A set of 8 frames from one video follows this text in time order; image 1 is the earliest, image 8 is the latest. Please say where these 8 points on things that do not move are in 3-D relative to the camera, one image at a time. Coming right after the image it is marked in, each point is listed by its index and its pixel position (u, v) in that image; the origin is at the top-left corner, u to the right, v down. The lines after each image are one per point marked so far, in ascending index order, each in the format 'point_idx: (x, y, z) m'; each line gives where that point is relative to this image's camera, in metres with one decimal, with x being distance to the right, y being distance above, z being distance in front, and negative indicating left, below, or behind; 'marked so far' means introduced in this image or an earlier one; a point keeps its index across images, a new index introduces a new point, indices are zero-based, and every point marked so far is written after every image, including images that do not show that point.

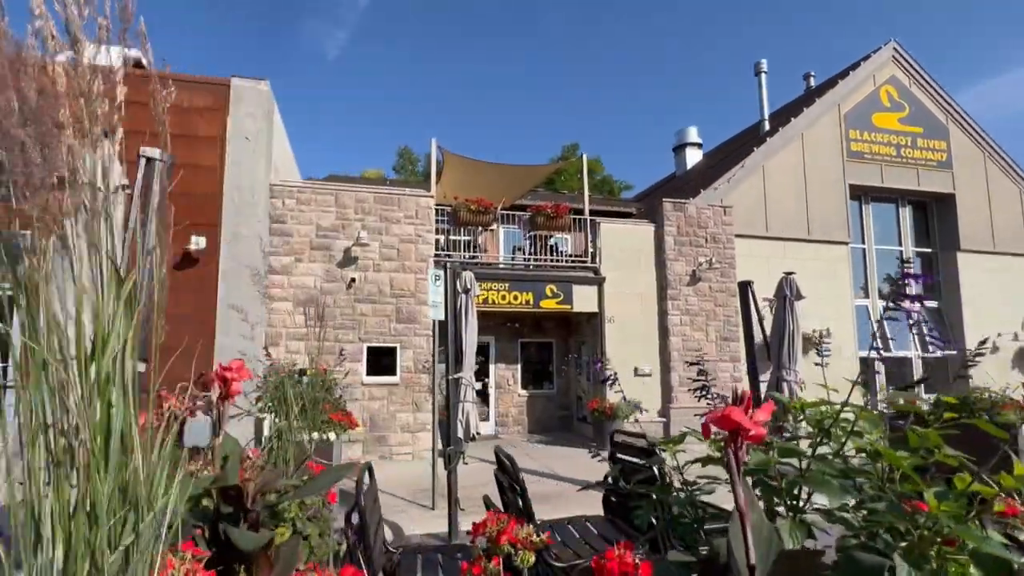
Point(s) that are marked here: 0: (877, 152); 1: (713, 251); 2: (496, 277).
0: (+9.9, +3.7, +13.4) m
1: (+4.9, +0.9, +12.0) m
2: (-0.4, +0.3, +11.0) m
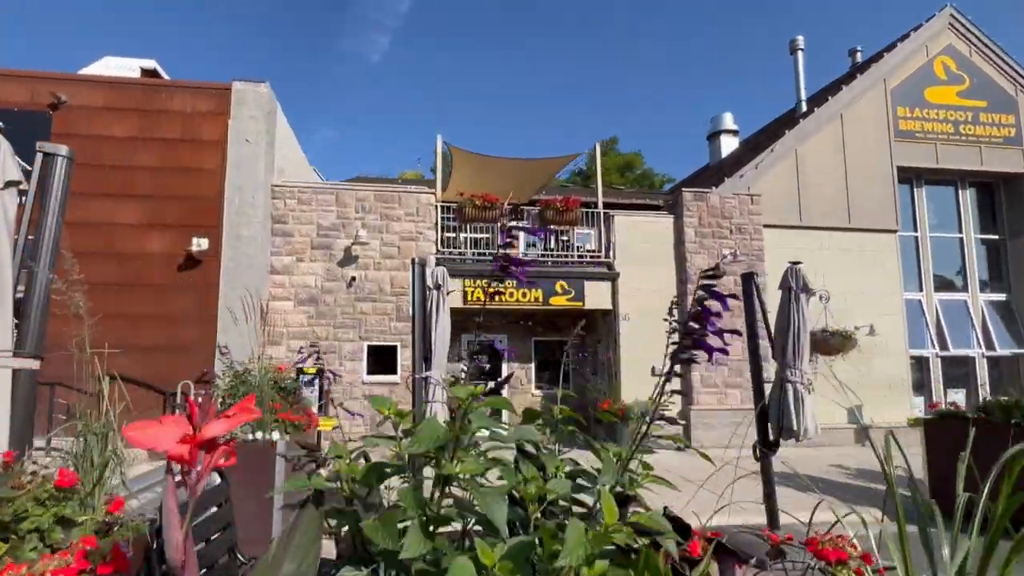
0: (+10.2, +3.9, +12.1) m
1: (+5.1, +1.0, +11.2) m
2: (-0.2, +0.3, +10.7) m
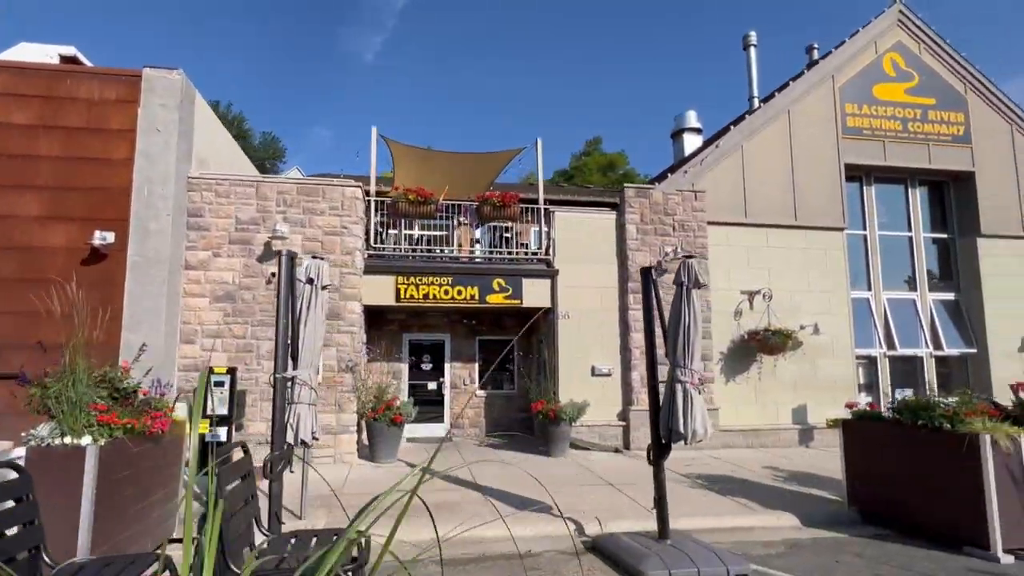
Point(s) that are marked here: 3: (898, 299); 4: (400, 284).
0: (+8.8, +3.9, +12.0) m
1: (+3.8, +1.1, +11.0) m
2: (-1.6, +0.4, +10.4) m
3: (+9.5, -0.2, +12.2) m
4: (-2.4, +0.1, +10.3) m
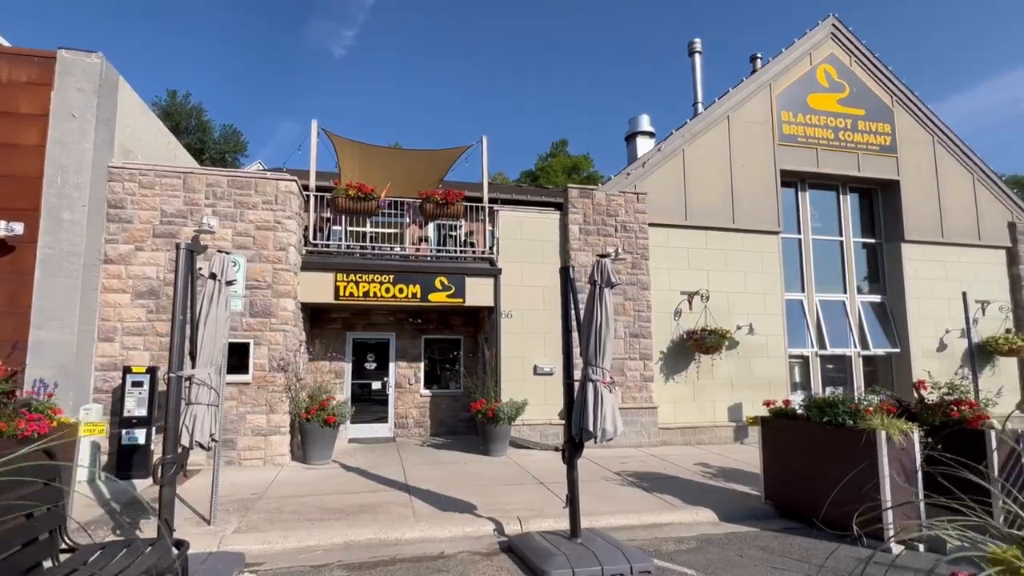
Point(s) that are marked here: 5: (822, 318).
0: (+7.5, +3.8, +12.5) m
1: (+2.5, +1.1, +11.1) m
2: (-2.8, +0.4, +10.2) m
3: (+8.2, -0.3, +12.7) m
4: (-3.6, +0.1, +10.1) m
5: (+7.9, -0.7, +12.5) m
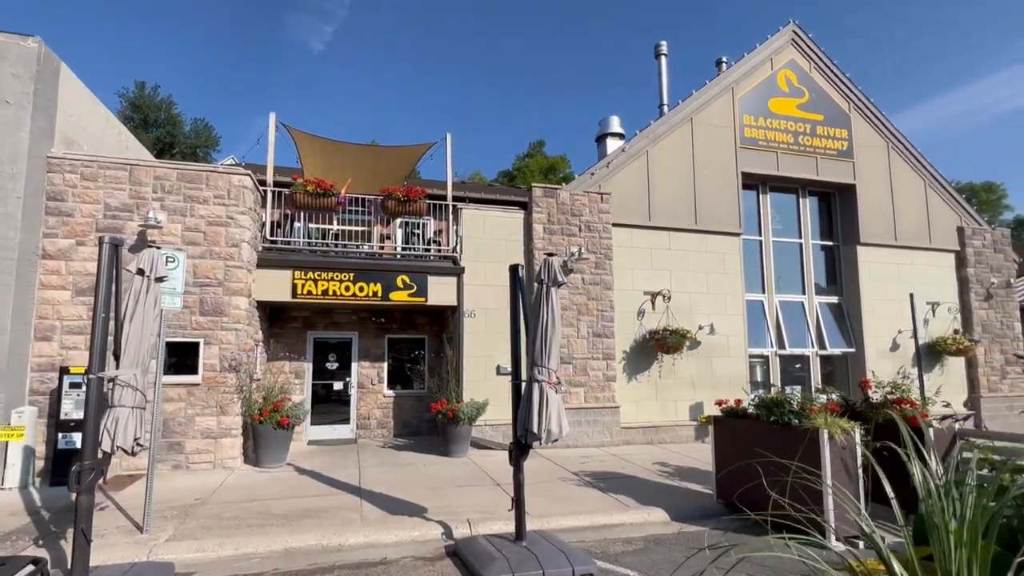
0: (+6.7, +3.8, +12.7) m
1: (+1.7, +1.1, +11.2) m
2: (-3.6, +0.5, +10.0) m
3: (+7.3, -0.3, +13.0) m
4: (-4.3, +0.2, +9.9) m
5: (+7.0, -0.8, +12.8) m
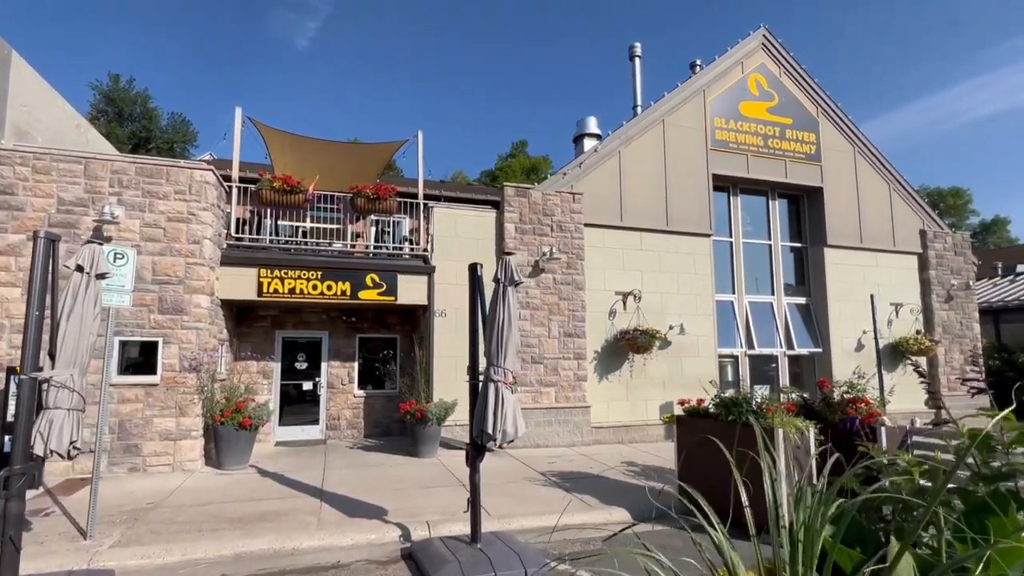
0: (+6.0, +3.8, +12.9) m
1: (+1.1, +1.1, +11.2) m
2: (-4.1, +0.5, +9.9) m
3: (+6.6, -0.3, +13.2) m
4: (-4.9, +0.2, +9.7) m
5: (+6.3, -0.8, +13.0) m
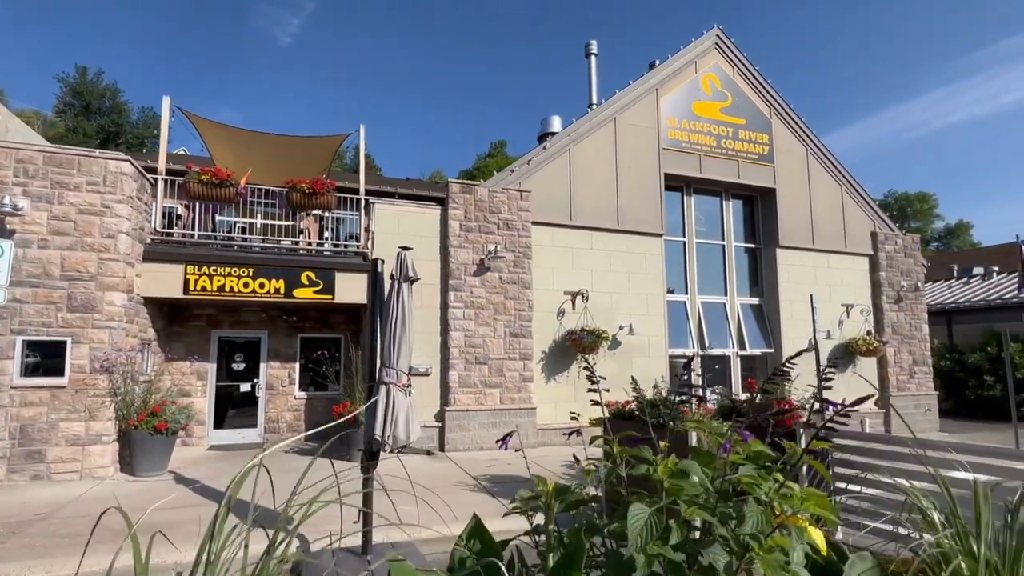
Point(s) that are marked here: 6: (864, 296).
0: (+4.7, +3.8, +12.8) m
1: (-0.1, +1.1, +10.9) m
2: (-5.3, +0.5, +9.4) m
3: (+5.3, -0.4, +13.1) m
4: (-6.1, +0.3, +9.2) m
5: (+5.0, -0.8, +12.9) m
6: (+10.0, -0.2, +14.0) m
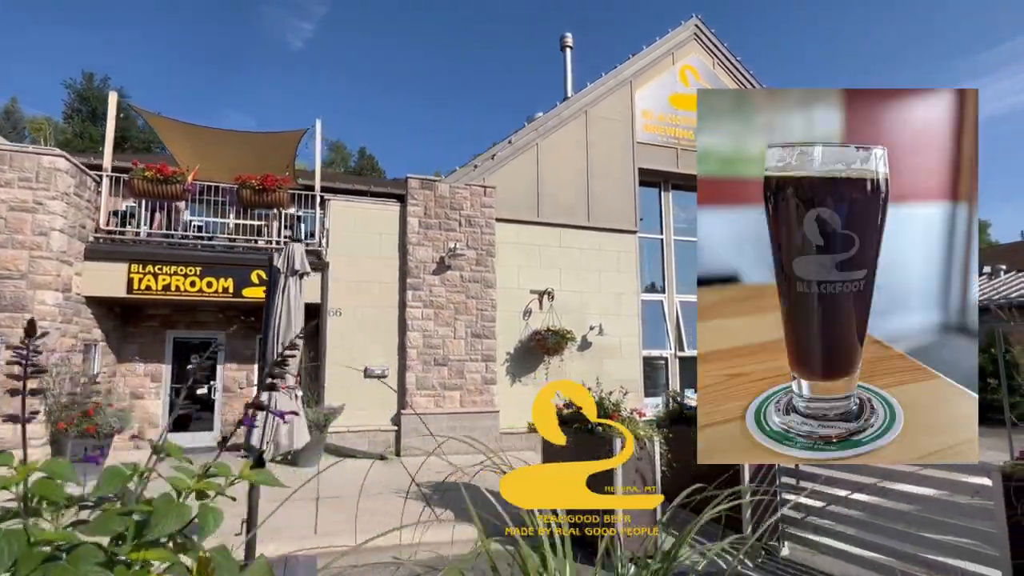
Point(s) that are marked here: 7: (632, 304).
0: (+4.0, +3.8, +12.3) m
1: (-0.9, +1.1, +10.5) m
2: (-6.1, +0.5, +9.1) m
3: (+4.5, -0.3, +12.6) m
4: (-6.9, +0.3, +9.0) m
5: (+4.3, -0.8, +12.4) m
6: (+9.3, -0.1, +13.4) m
7: (+2.8, -0.4, +11.6) m
